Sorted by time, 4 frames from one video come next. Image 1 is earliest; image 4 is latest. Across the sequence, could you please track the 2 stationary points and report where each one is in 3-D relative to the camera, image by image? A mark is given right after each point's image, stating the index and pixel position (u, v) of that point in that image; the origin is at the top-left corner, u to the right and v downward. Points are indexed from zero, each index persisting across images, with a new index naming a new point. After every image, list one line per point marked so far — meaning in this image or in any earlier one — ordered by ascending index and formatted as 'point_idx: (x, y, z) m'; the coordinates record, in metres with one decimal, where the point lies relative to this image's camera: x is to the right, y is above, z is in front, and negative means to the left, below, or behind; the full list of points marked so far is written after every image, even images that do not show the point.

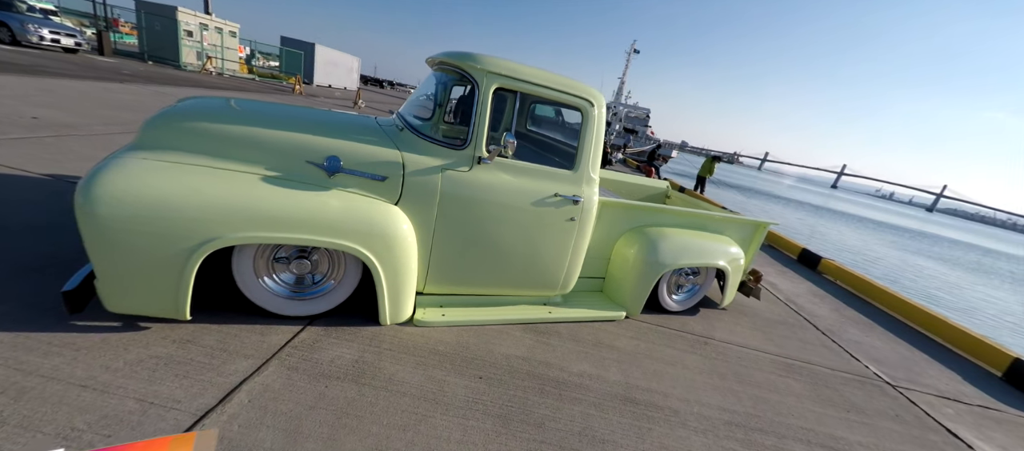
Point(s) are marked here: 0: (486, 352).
0: (-0.2, -0.8, +2.3) m
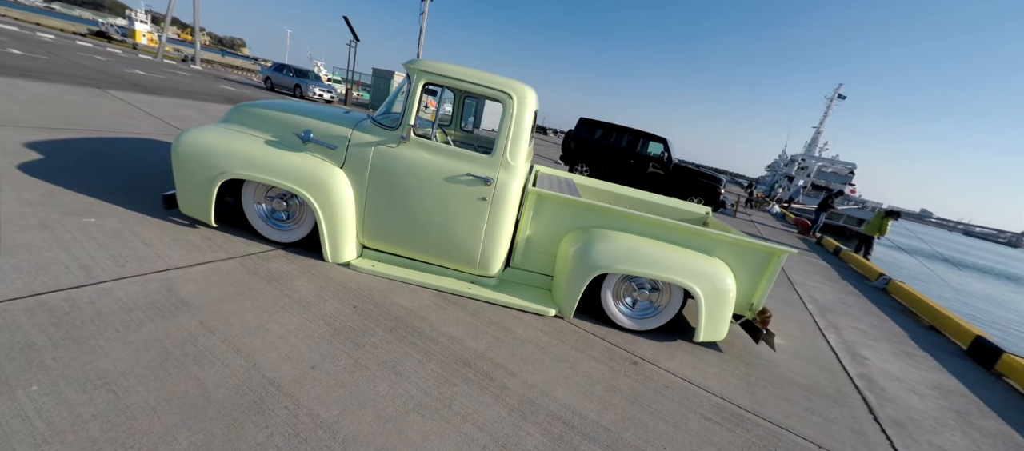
0: (-1.0, -0.6, +2.8) m
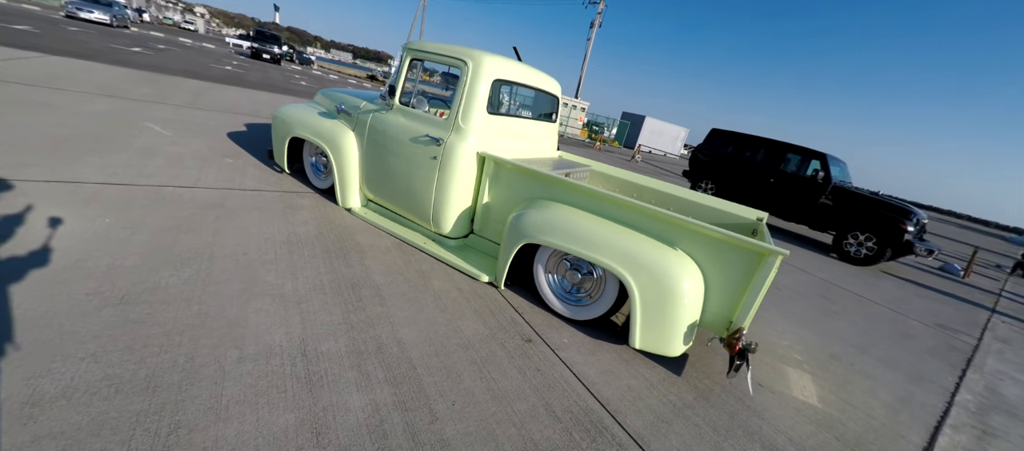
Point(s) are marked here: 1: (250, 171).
0: (-1.5, -0.1, +3.3) m
1: (-3.1, +0.7, +4.3) m
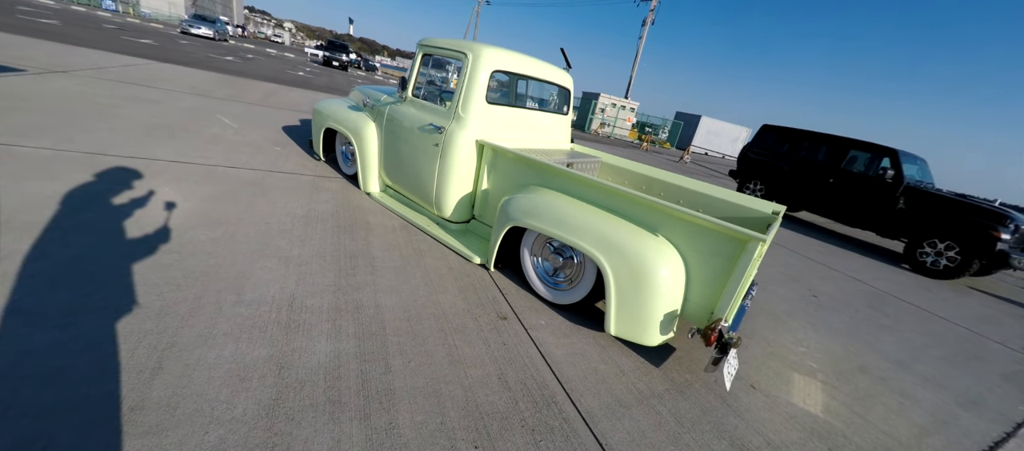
0: (-1.5, +0.1, +3.7) m
1: (-3.0, +0.9, +4.8) m
